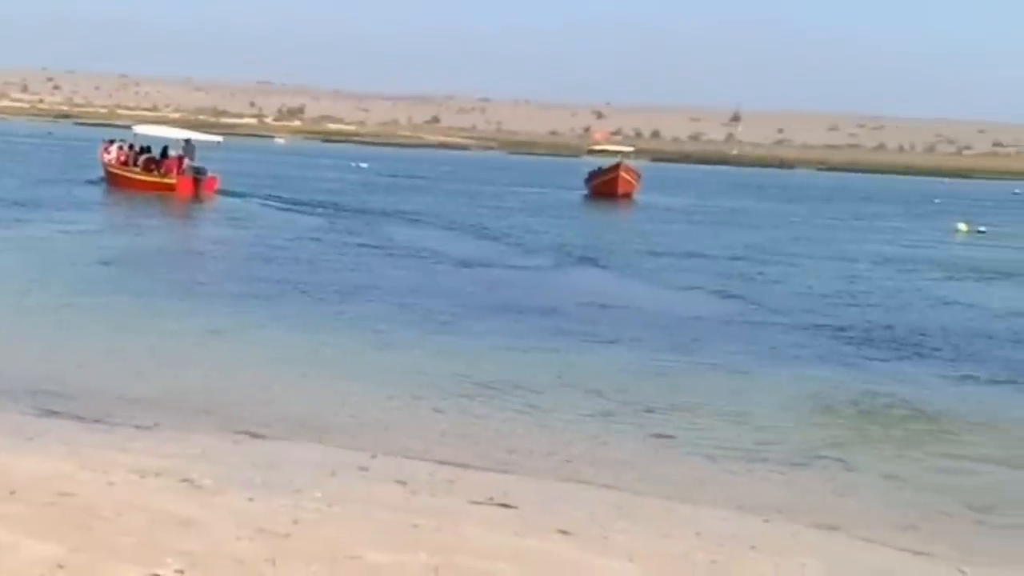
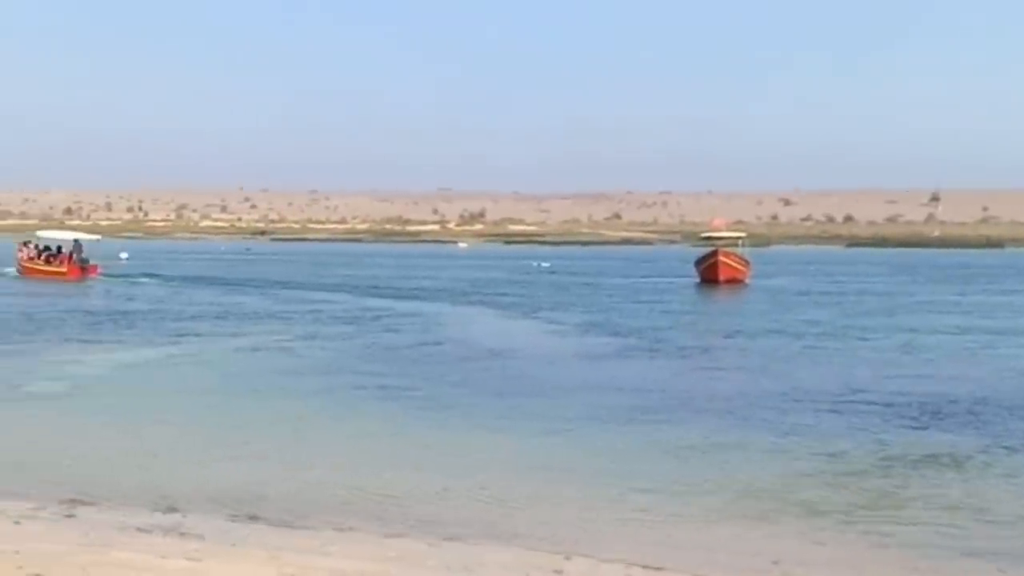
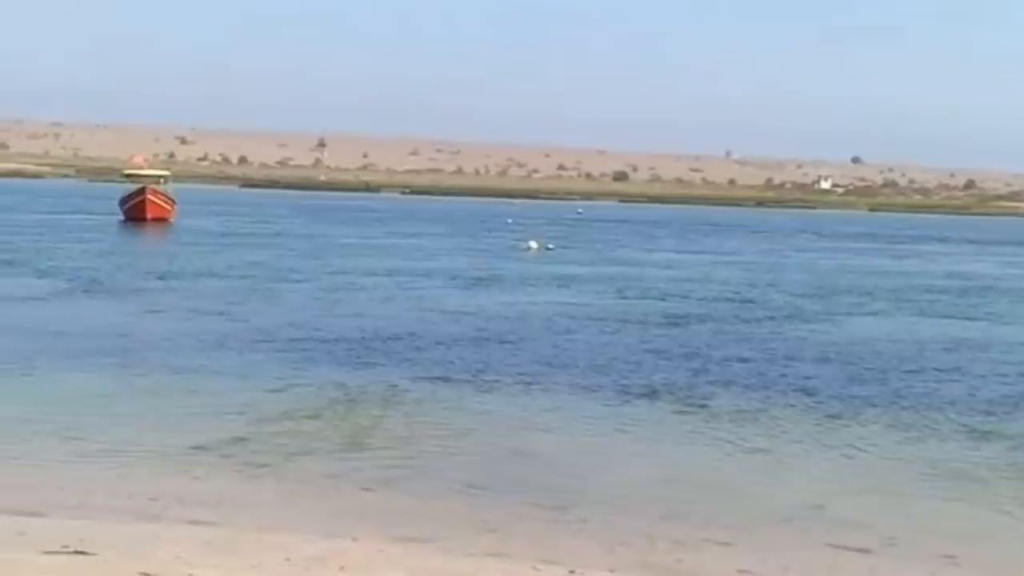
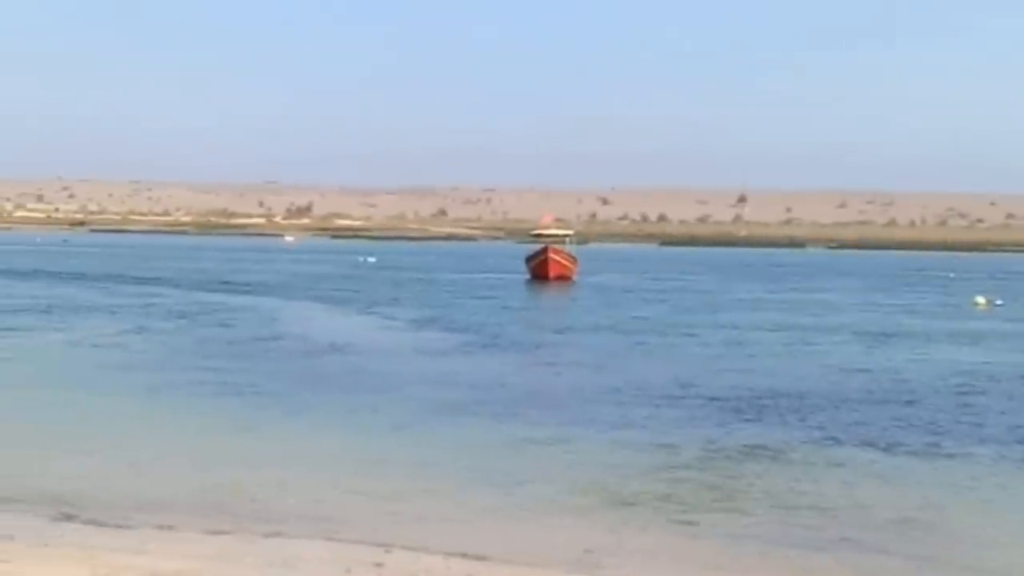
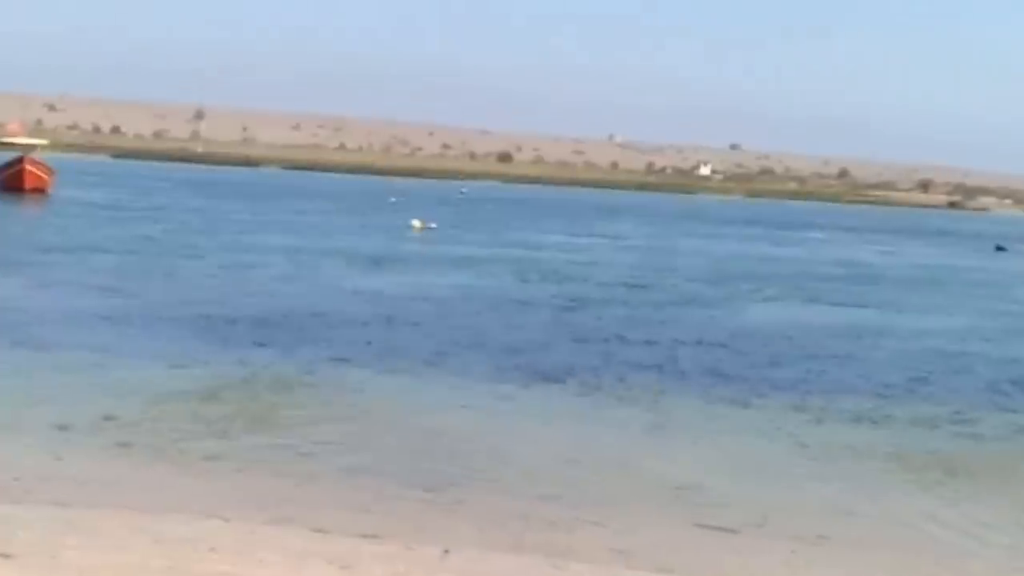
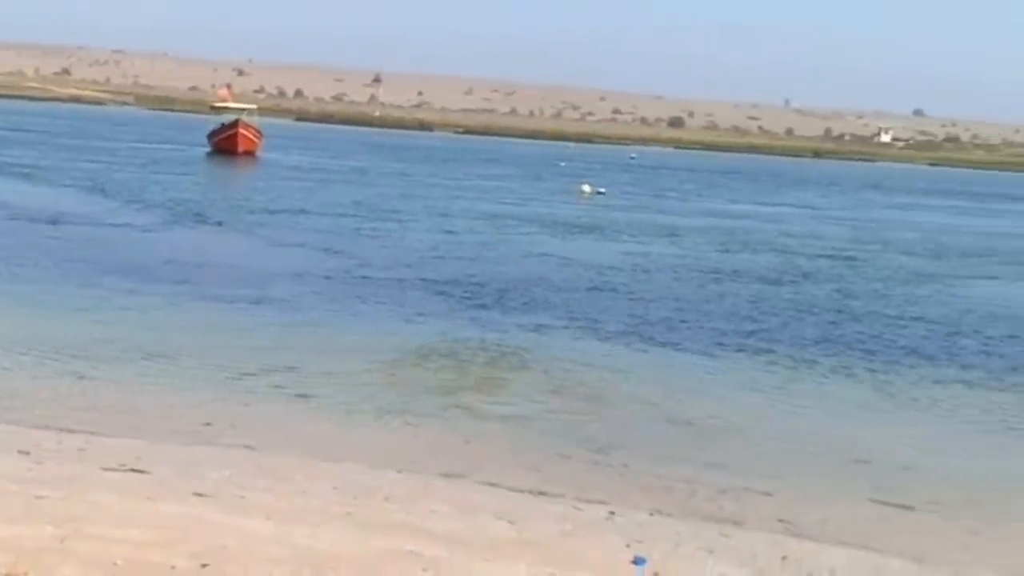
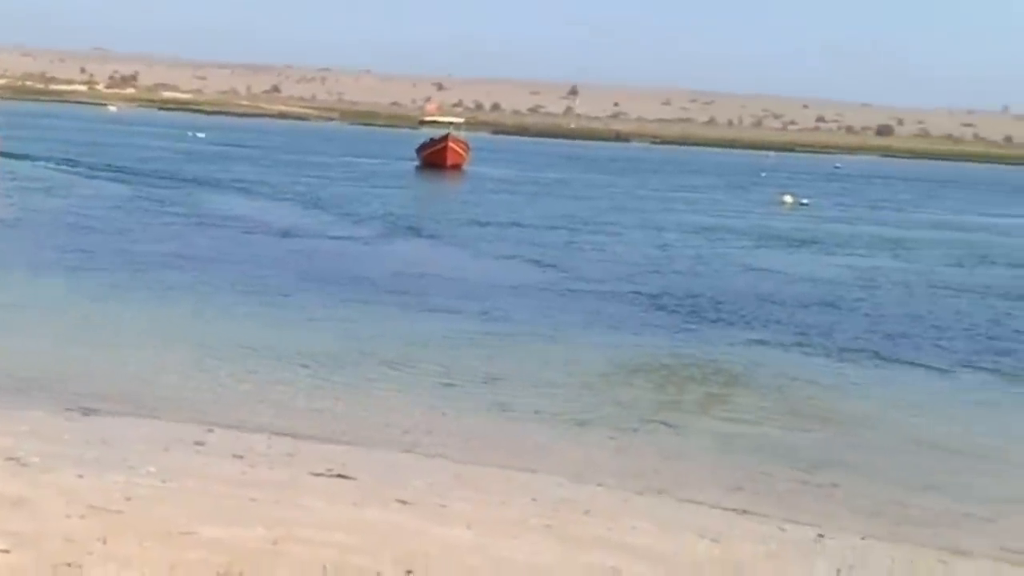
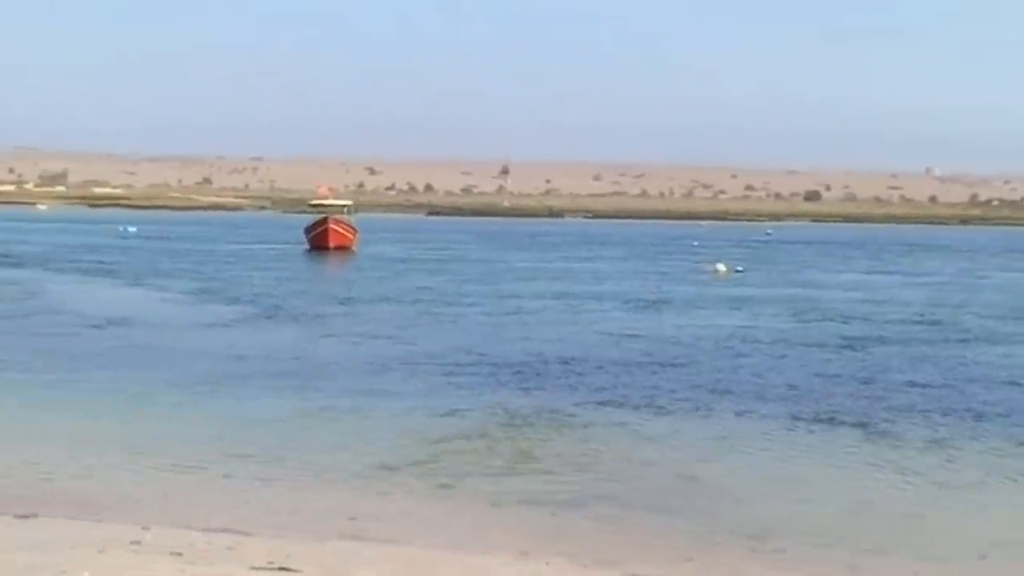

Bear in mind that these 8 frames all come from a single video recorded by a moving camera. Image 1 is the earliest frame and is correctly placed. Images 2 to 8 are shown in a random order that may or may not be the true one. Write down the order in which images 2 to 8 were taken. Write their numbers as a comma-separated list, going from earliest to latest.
7, 6, 5, 3, 8, 4, 2
